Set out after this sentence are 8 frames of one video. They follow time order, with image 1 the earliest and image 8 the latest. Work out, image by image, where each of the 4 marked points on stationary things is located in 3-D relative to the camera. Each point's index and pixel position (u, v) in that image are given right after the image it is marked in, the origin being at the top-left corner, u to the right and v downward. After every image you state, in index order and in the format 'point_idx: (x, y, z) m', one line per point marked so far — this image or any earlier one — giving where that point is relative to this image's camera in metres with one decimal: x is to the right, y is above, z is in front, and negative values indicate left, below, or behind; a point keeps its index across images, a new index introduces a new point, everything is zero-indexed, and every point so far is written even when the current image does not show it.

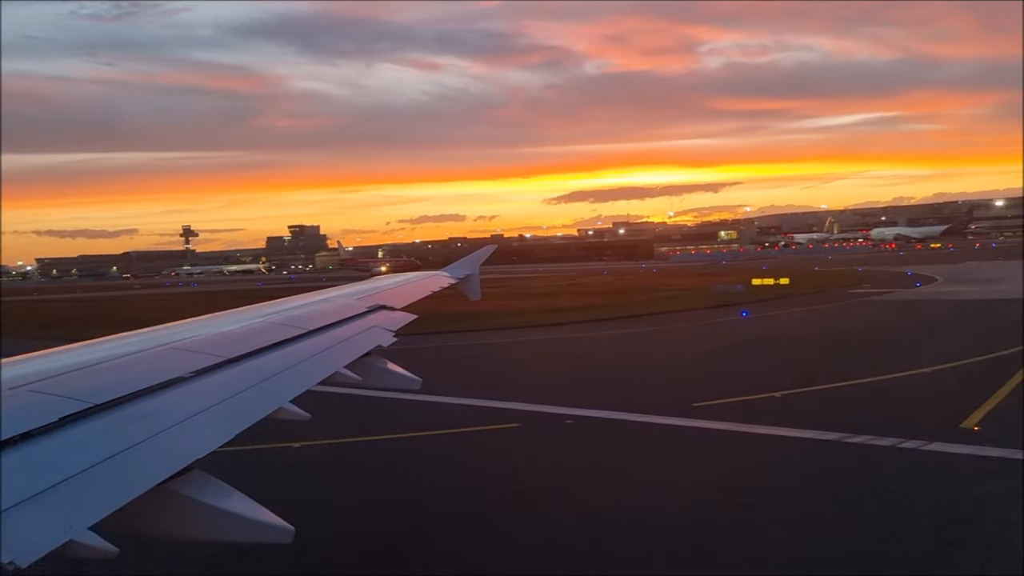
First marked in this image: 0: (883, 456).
0: (+3.8, -1.7, +8.4) m
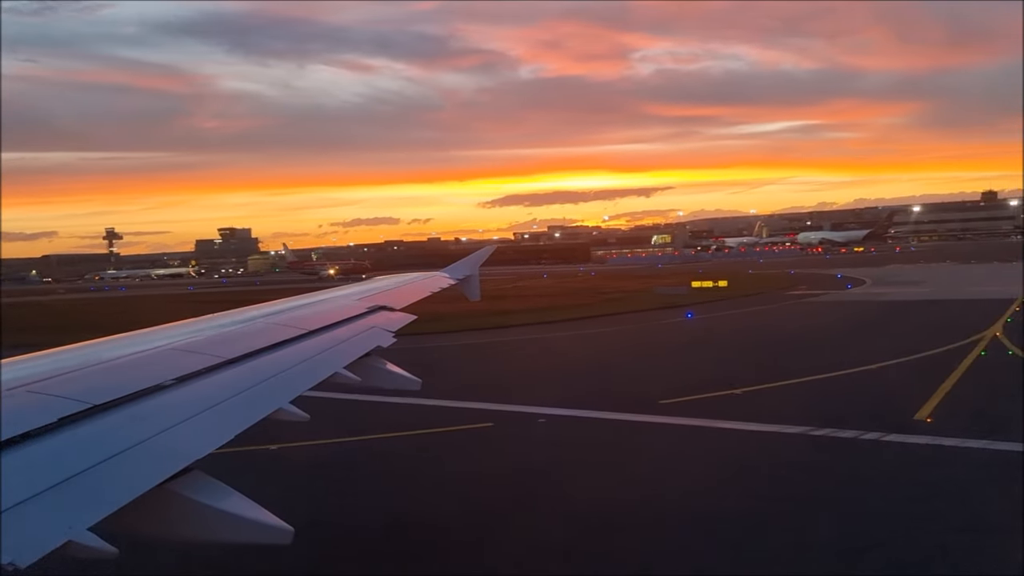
0: (+3.6, -1.7, +8.9) m
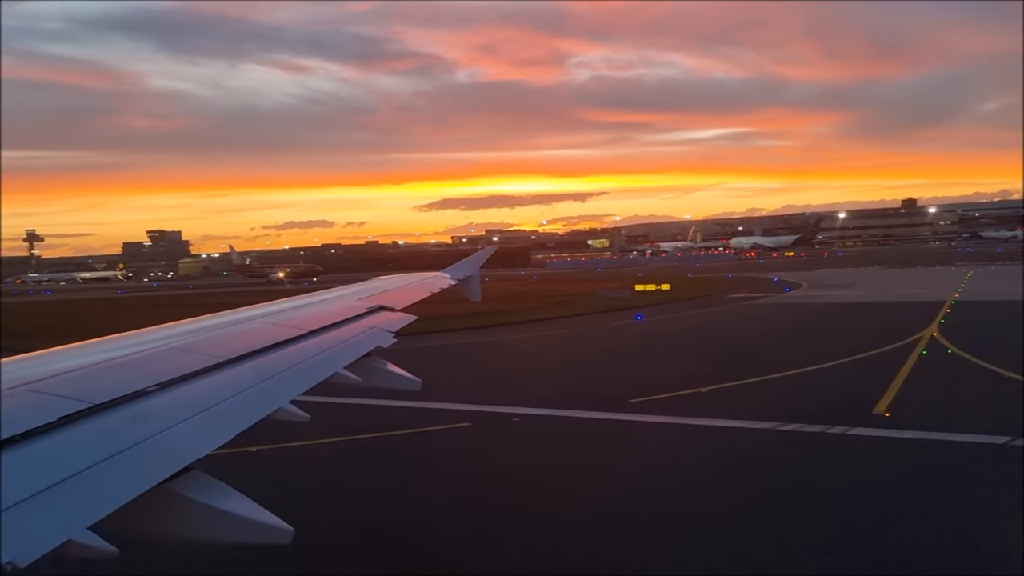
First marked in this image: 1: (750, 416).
0: (+3.4, -1.7, +9.4) m
1: (+3.0, -1.6, +10.6) m
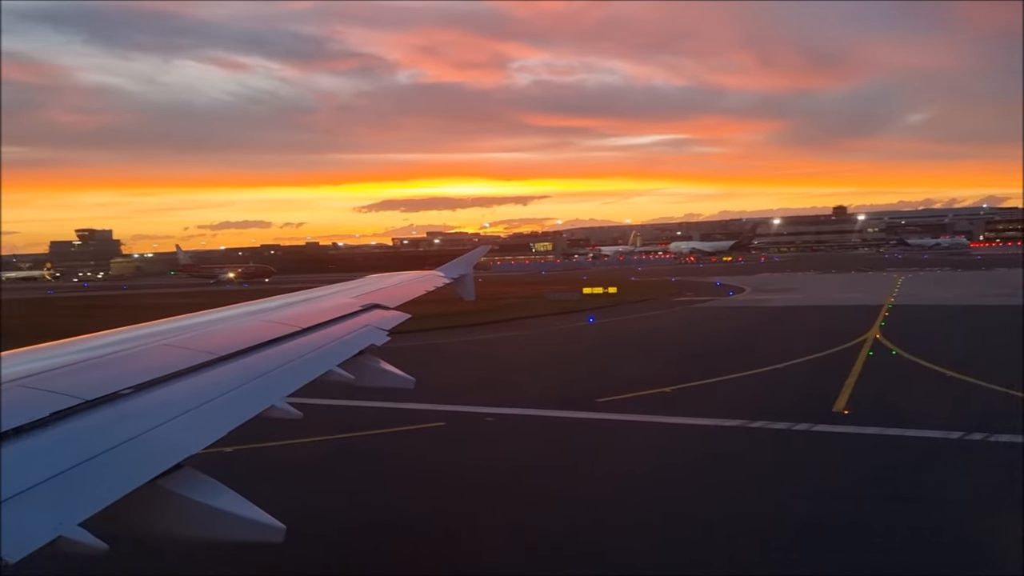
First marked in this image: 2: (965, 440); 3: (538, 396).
0: (+3.1, -1.8, +9.7) m
1: (+2.7, -1.6, +11.0) m
2: (+5.1, -1.7, +9.5) m
3: (+0.4, -1.6, +12.3) m
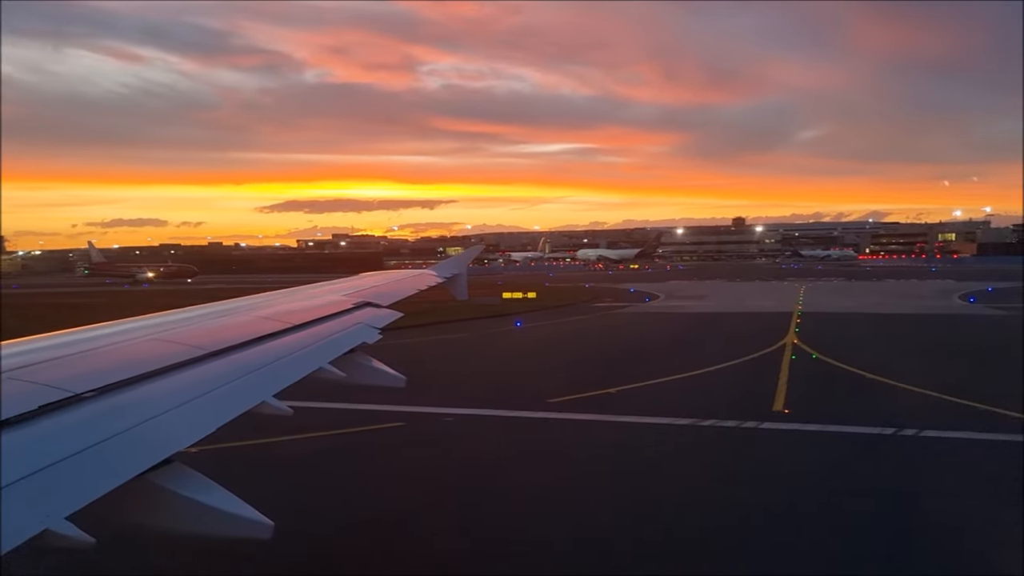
0: (+2.7, -1.8, +10.3) m
1: (+2.1, -1.7, +11.5) m
2: (+4.7, -1.8, +10.2) m
3: (-0.3, -1.6, +12.5) m
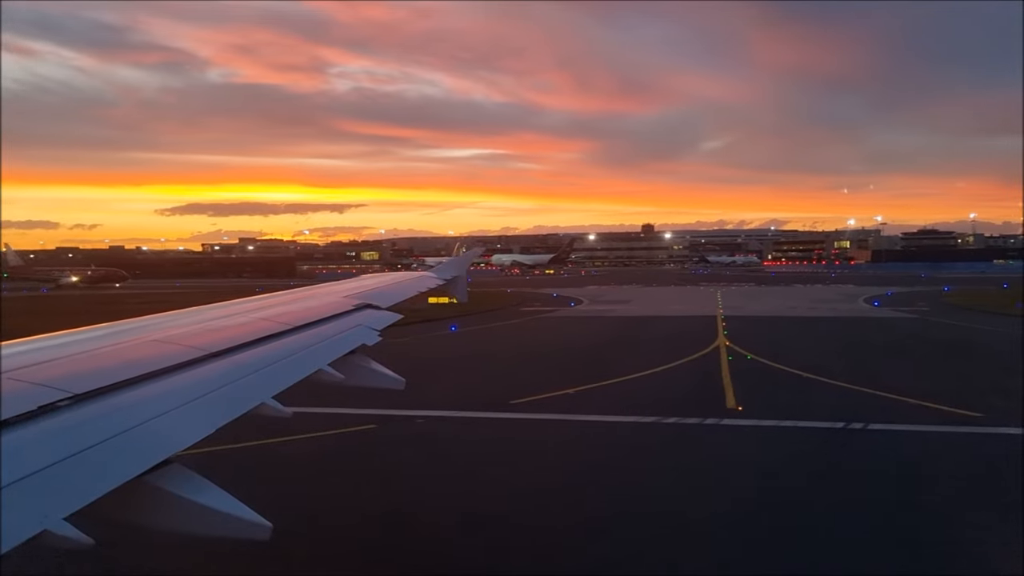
0: (+2.3, -1.9, +10.8) m
1: (+1.6, -1.7, +11.9) m
2: (+4.3, -1.8, +10.9) m
3: (-0.9, -1.6, +12.7) m
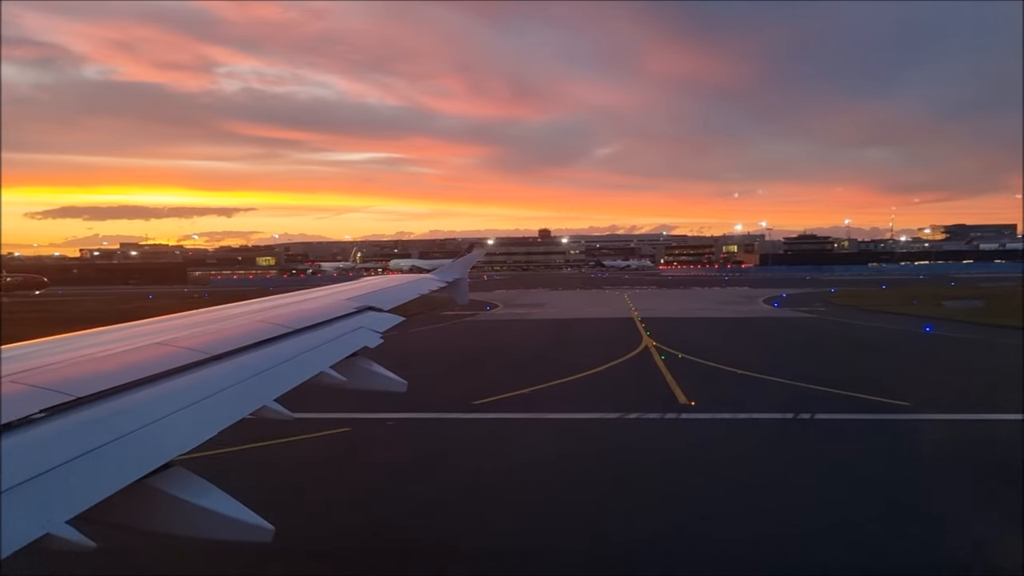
0: (+1.8, -1.9, +11.3) m
1: (+1.0, -1.8, +12.3) m
2: (+3.8, -1.8, +11.6) m
3: (-1.6, -1.7, +12.7) m
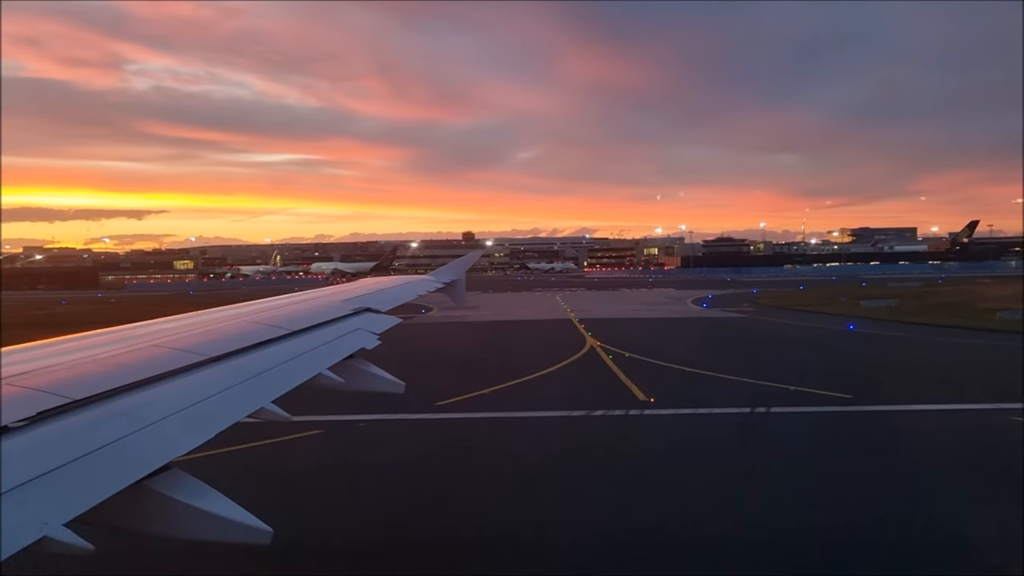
0: (+1.4, -1.9, +11.7) m
1: (+0.5, -1.8, +12.6) m
2: (+3.3, -1.8, +12.2) m
3: (-2.1, -1.7, +12.8) m
